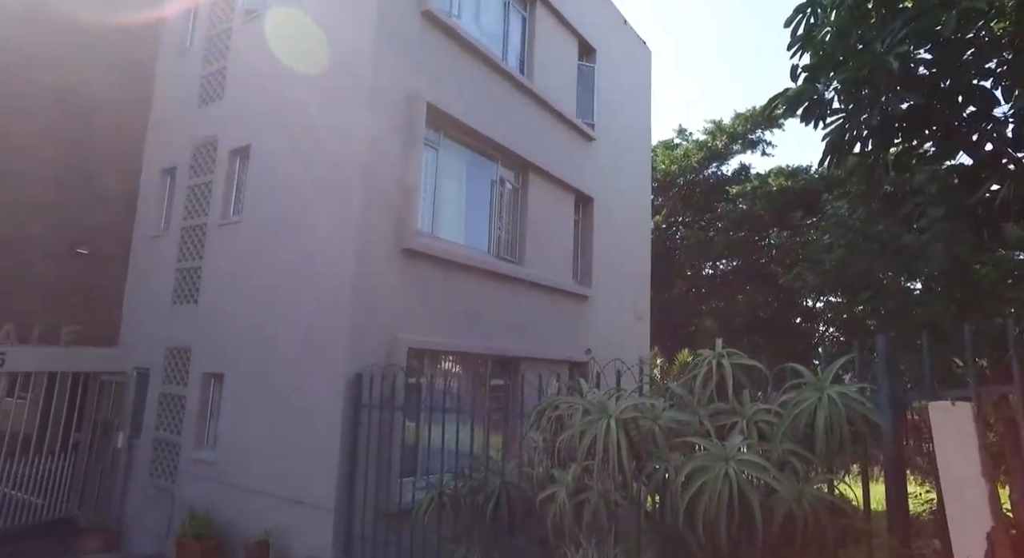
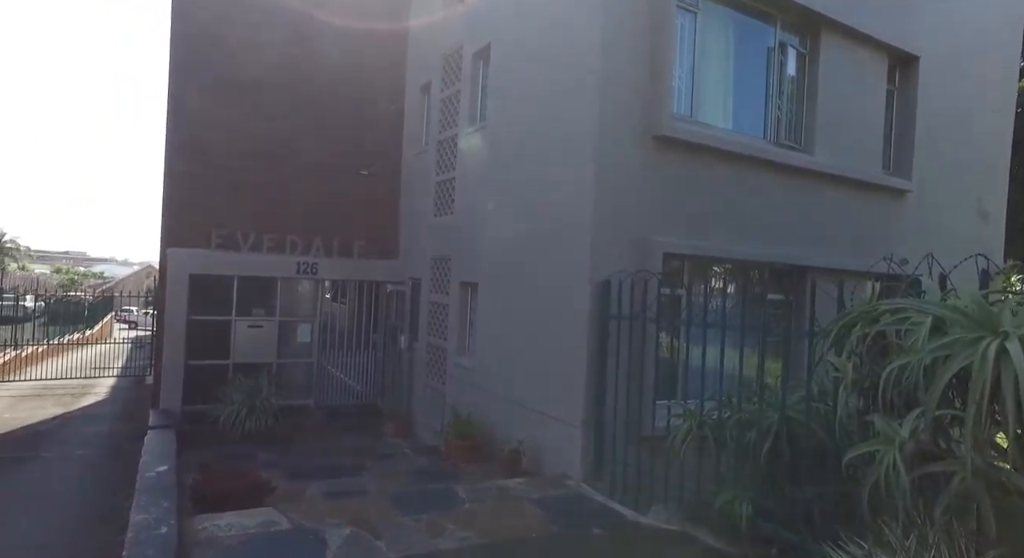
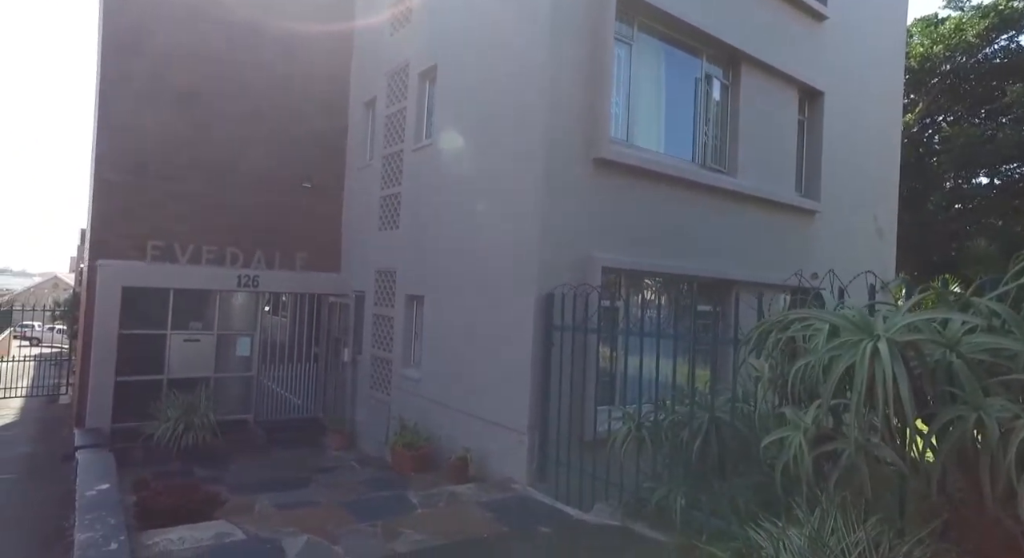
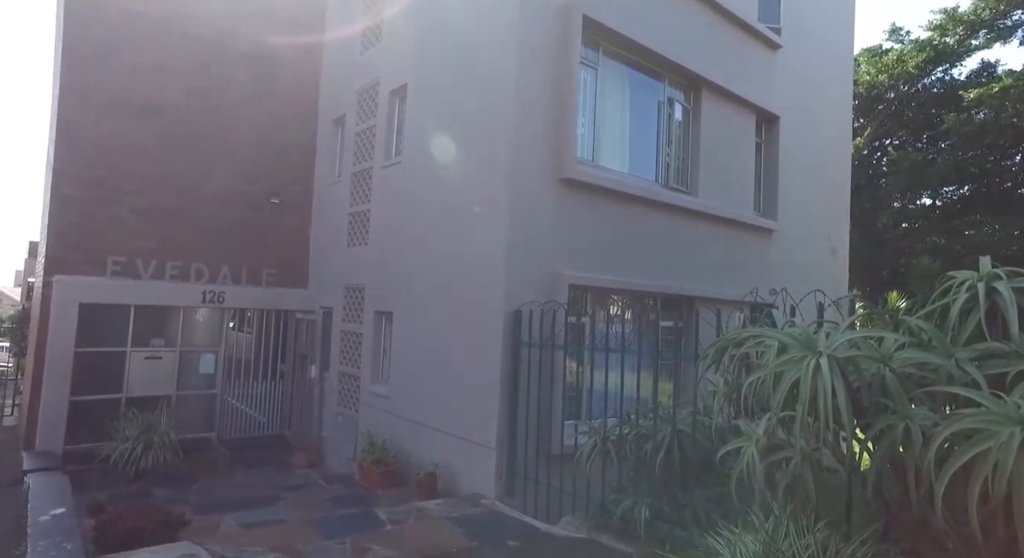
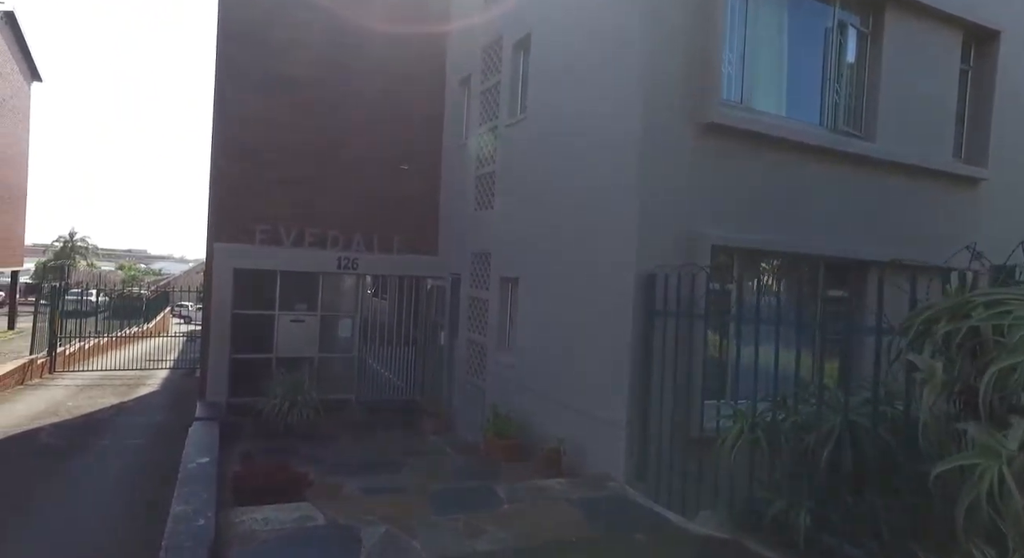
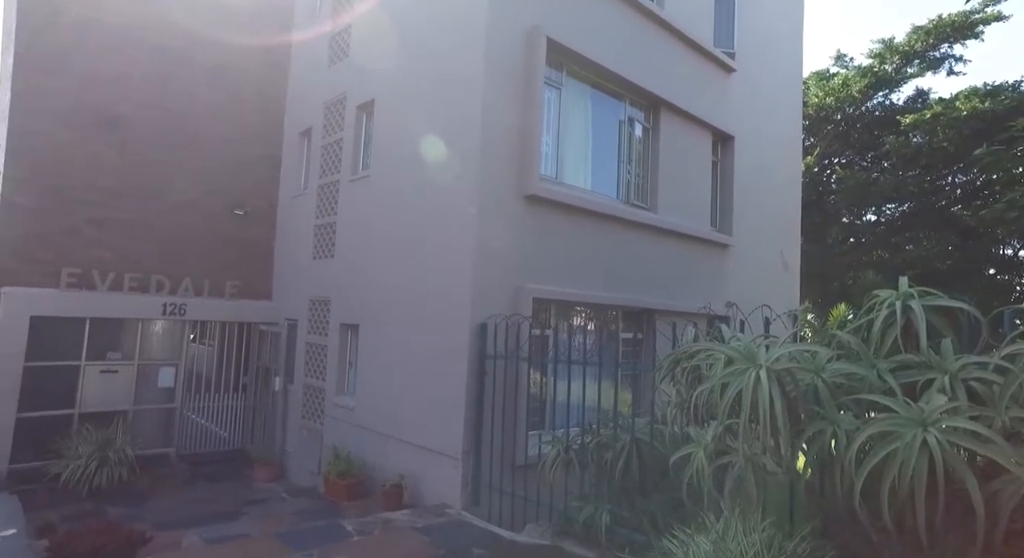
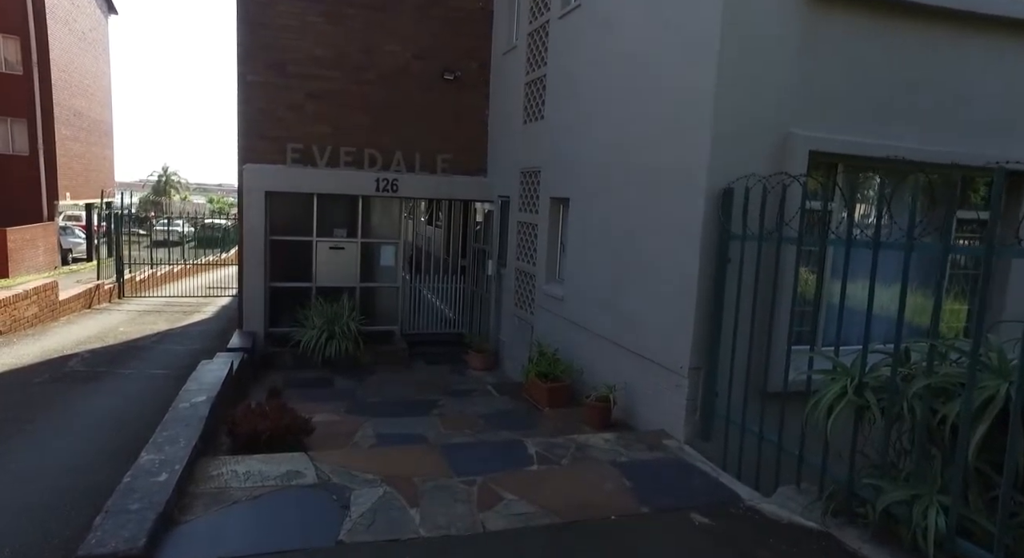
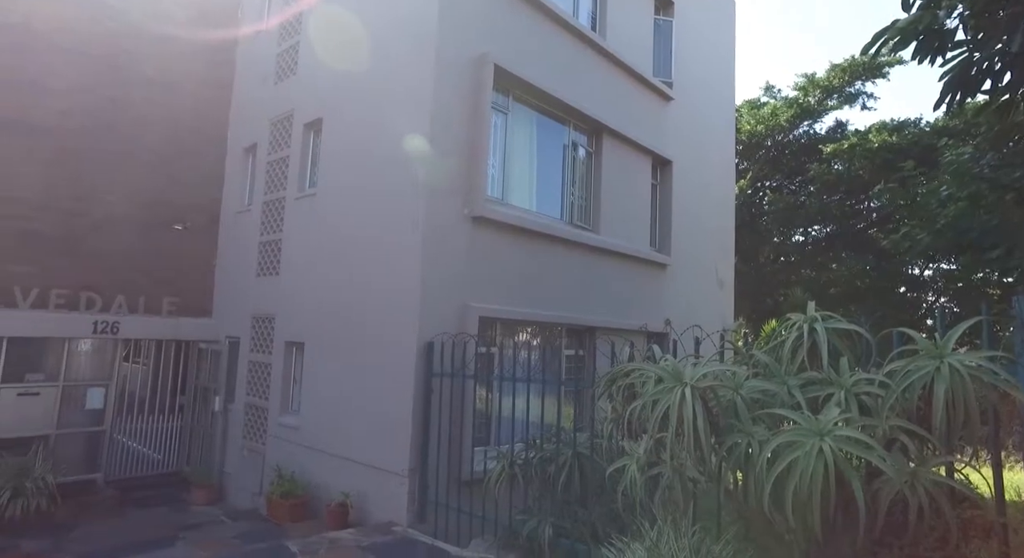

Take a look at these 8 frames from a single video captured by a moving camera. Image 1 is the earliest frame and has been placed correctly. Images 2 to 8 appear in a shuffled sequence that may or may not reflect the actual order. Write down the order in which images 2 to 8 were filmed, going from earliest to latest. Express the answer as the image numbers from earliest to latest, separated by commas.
8, 6, 4, 3, 2, 5, 7
